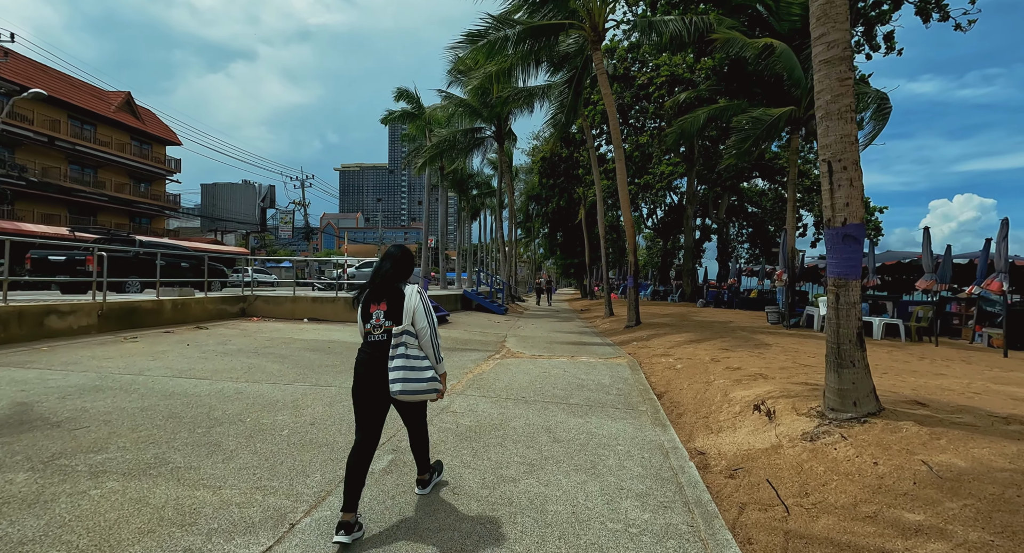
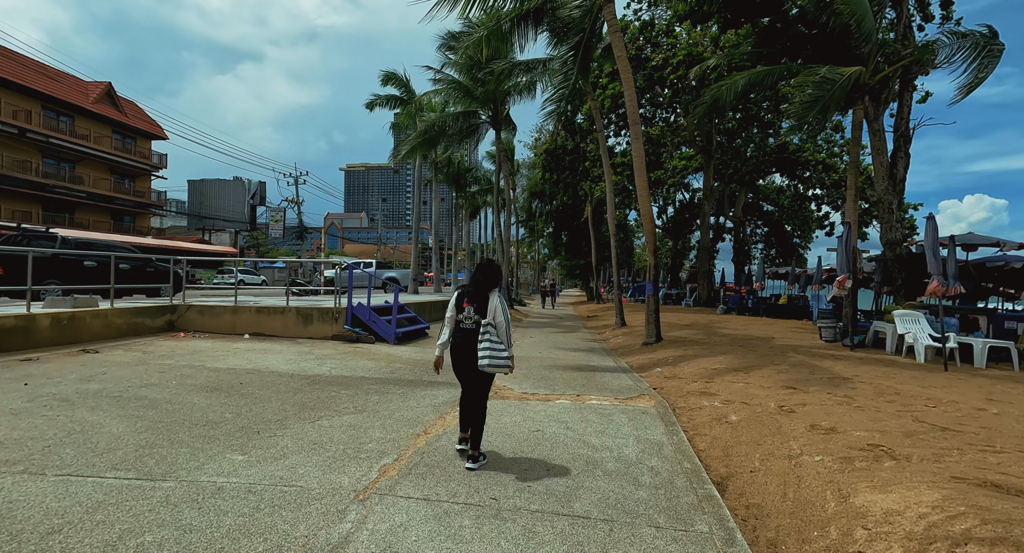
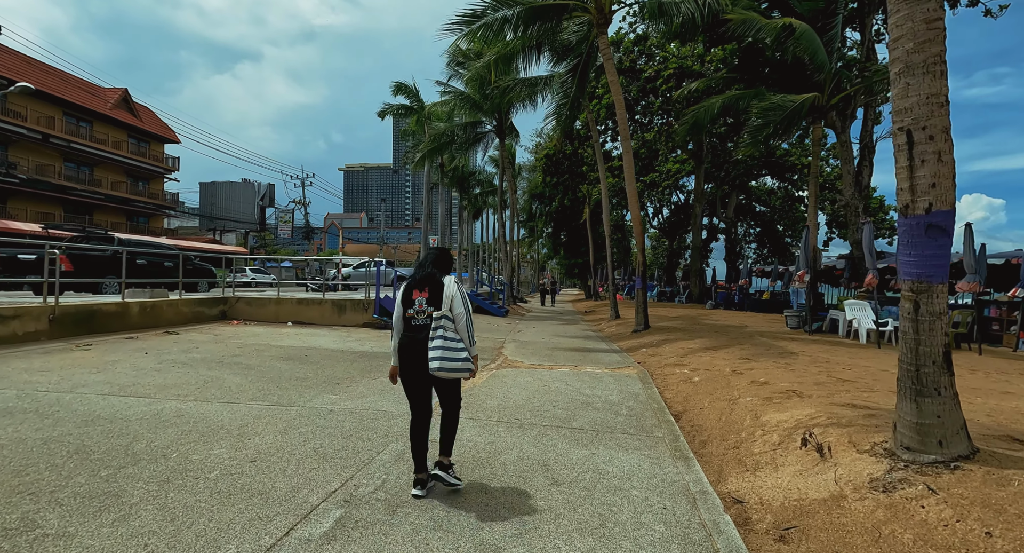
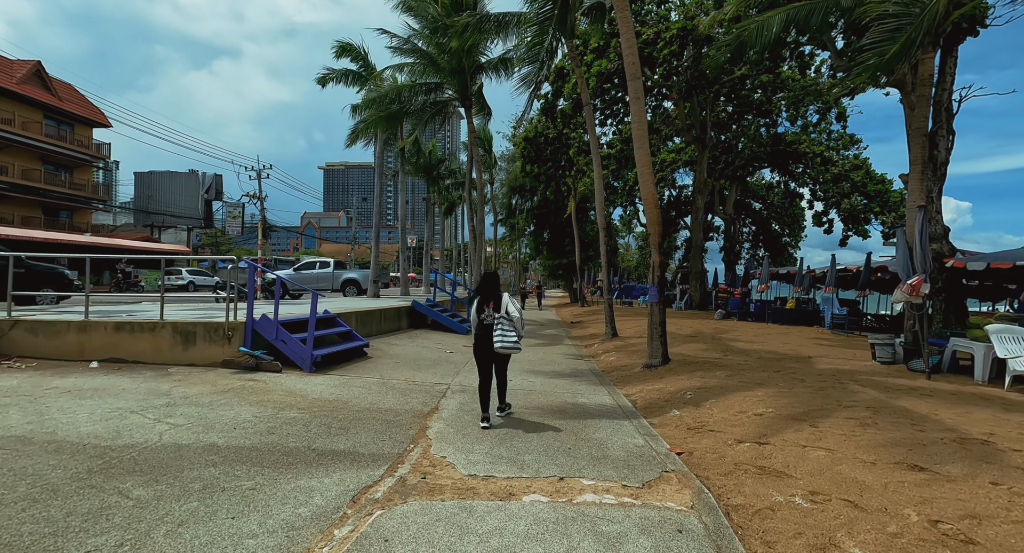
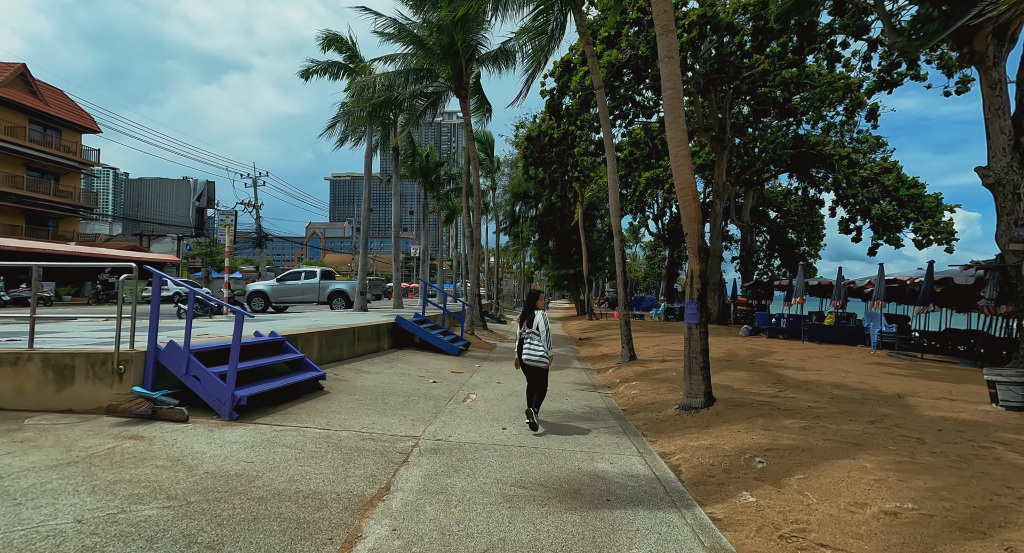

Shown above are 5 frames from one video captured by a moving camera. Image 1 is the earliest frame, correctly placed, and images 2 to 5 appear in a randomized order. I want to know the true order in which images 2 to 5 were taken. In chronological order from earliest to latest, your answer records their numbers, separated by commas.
3, 2, 4, 5
